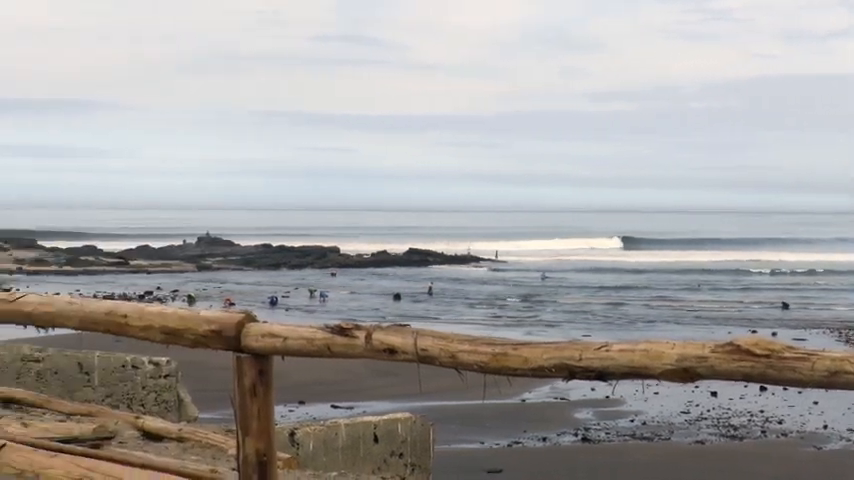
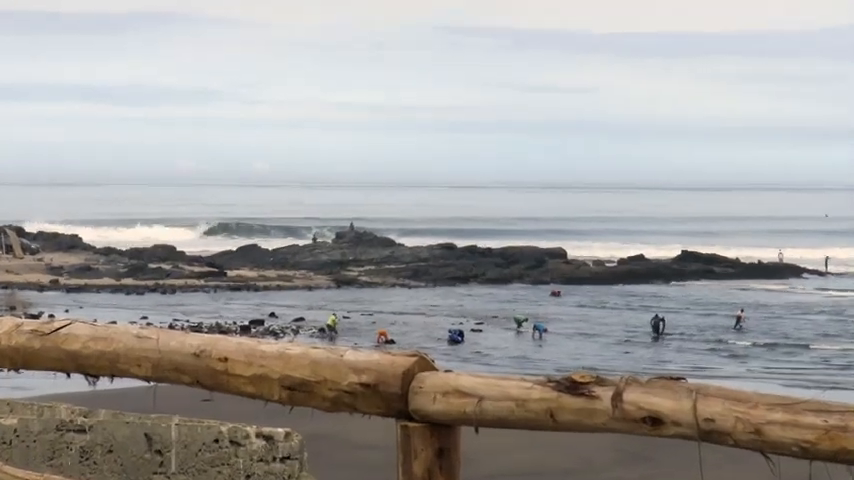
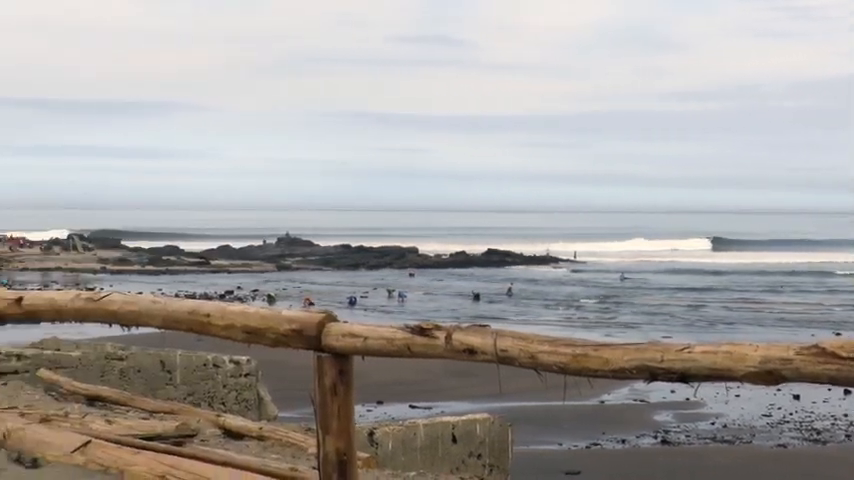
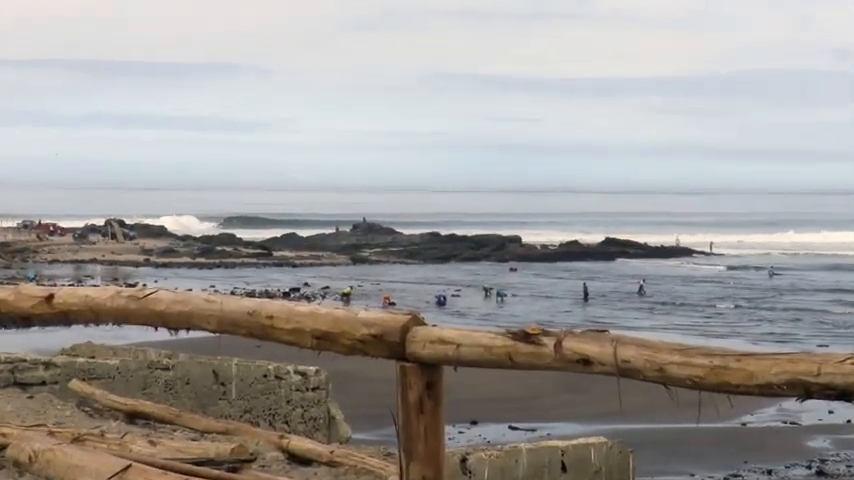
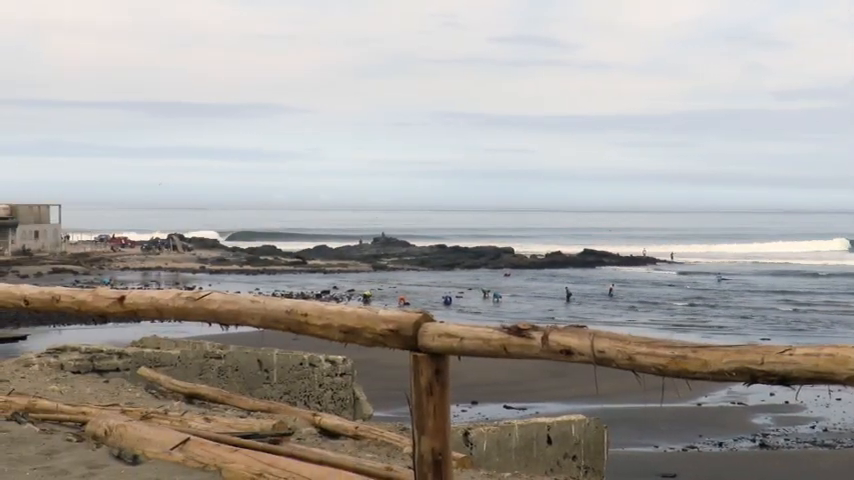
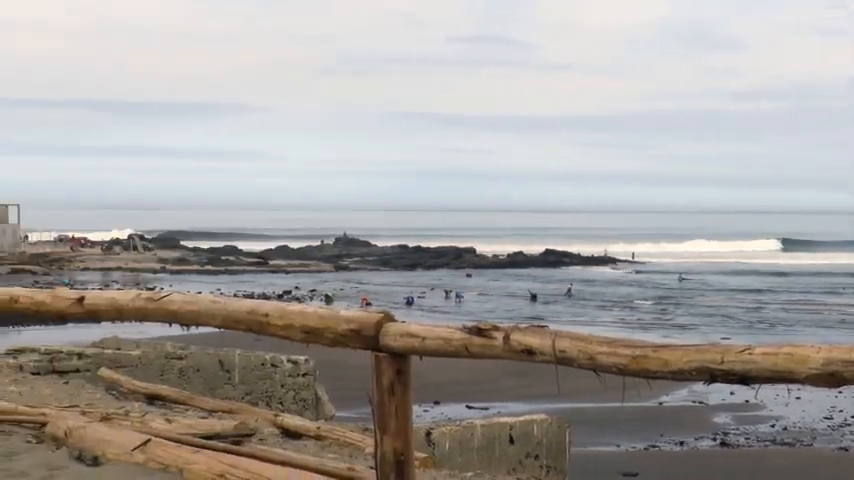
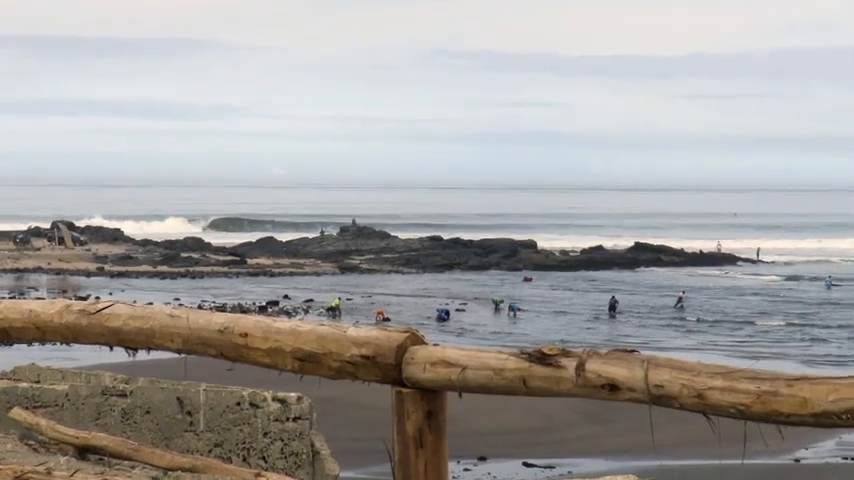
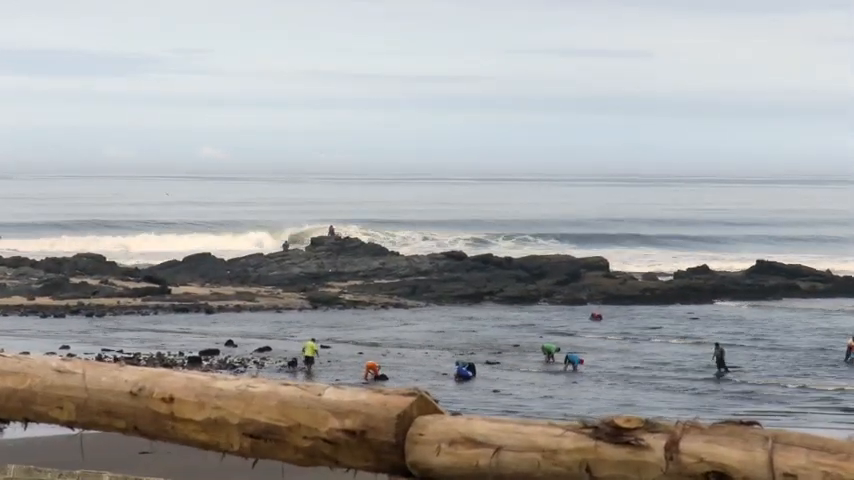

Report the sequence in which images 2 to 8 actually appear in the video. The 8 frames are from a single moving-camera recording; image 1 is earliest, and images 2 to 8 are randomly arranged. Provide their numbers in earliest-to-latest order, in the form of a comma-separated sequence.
3, 6, 5, 4, 7, 2, 8
